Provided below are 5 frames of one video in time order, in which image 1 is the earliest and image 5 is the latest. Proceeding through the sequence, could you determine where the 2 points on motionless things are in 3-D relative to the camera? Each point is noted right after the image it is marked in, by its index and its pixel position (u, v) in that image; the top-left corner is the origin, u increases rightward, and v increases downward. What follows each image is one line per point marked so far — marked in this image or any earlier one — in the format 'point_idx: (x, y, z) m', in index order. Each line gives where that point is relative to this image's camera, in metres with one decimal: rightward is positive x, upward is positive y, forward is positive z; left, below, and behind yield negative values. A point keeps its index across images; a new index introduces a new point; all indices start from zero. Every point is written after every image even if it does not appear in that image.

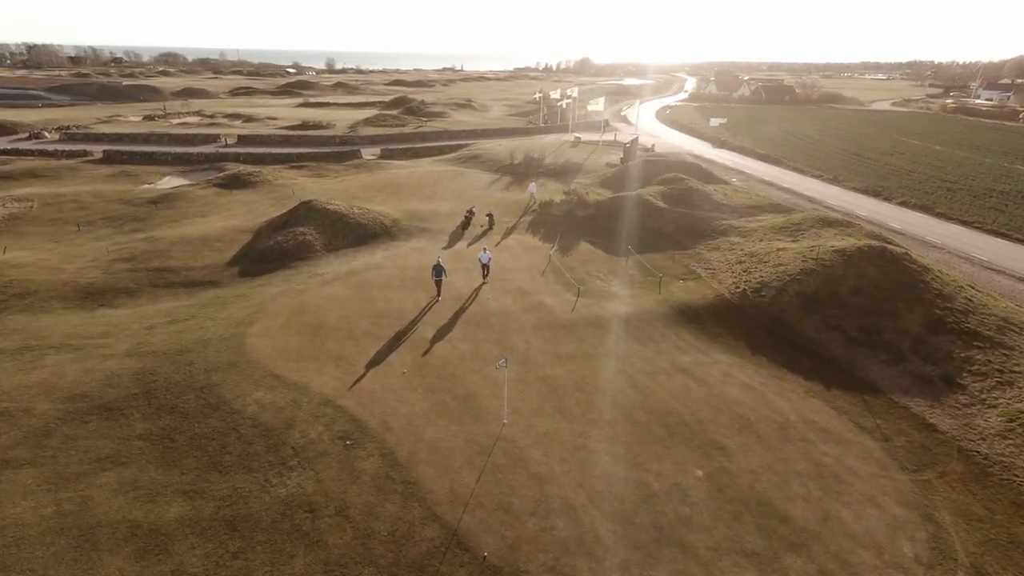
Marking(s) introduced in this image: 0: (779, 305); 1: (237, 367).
0: (+8.2, -0.5, +16.8) m
1: (-7.3, -2.1, +14.4) m
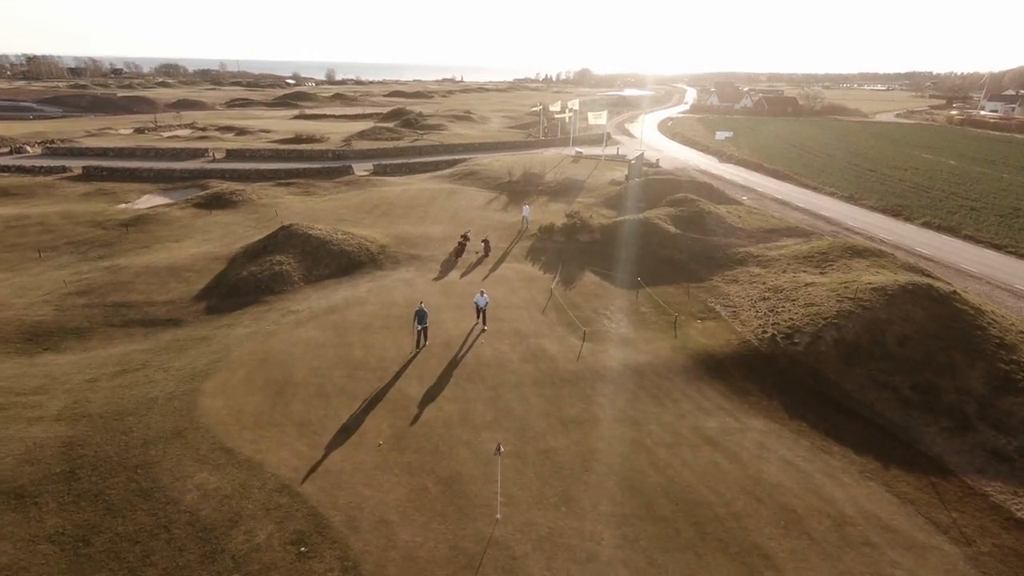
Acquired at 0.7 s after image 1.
0: (+8.1, -1.8, +14.6) m
1: (-7.4, -3.3, +12.2) m
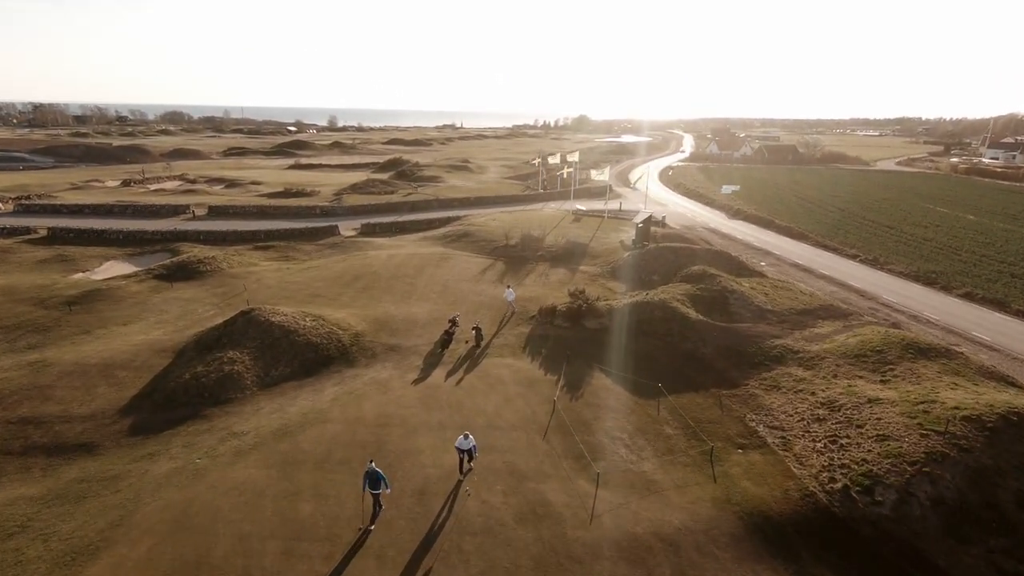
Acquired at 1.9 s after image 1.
0: (+8.0, -4.7, +10.9) m
1: (-7.5, -6.1, +8.4) m
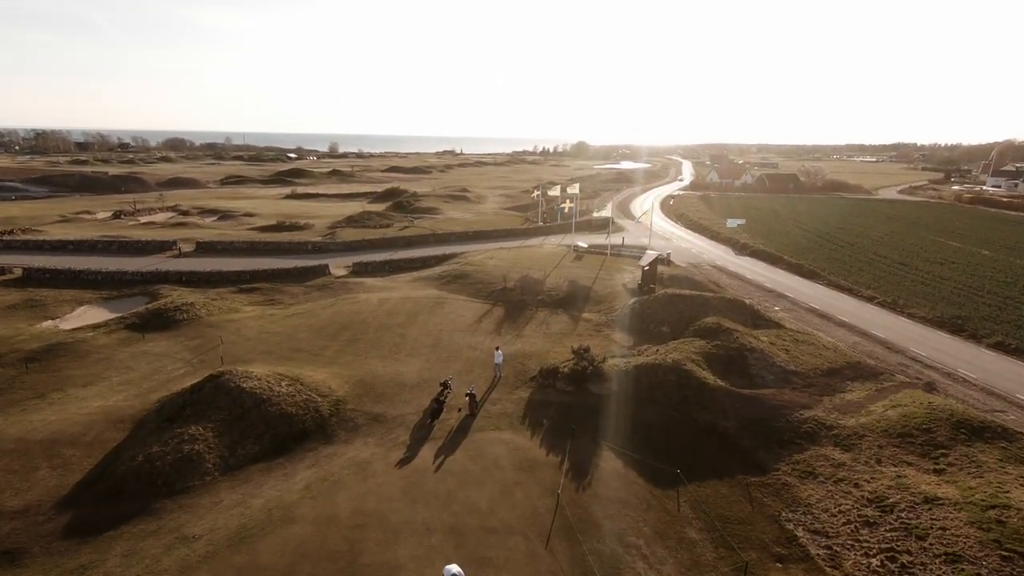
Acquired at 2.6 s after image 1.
0: (+7.9, -6.4, +8.7) m
1: (-7.6, -7.7, +6.1) m
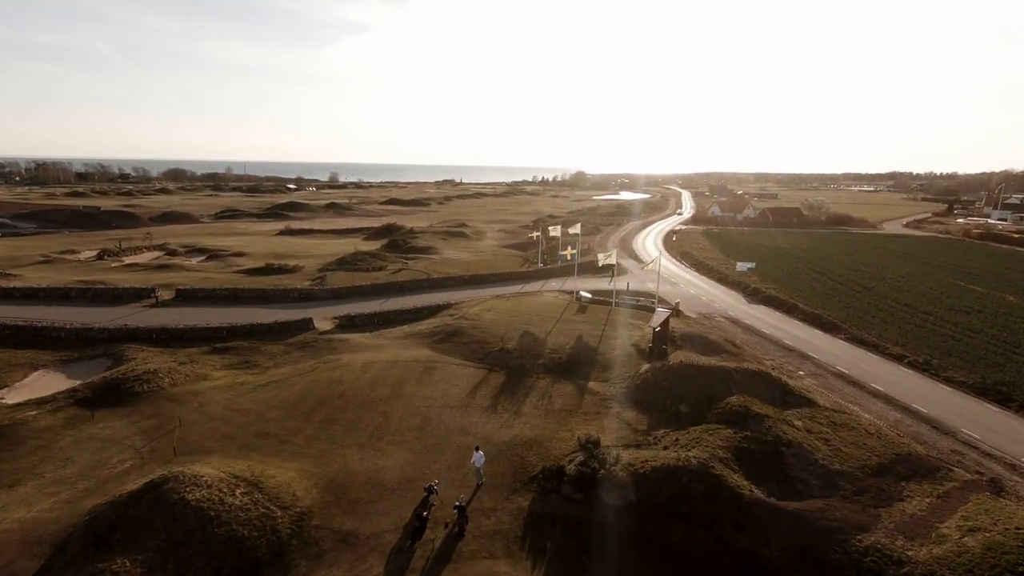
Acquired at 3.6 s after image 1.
0: (+7.8, -8.6, +5.5) m
1: (-7.6, -9.8, +2.8) m
